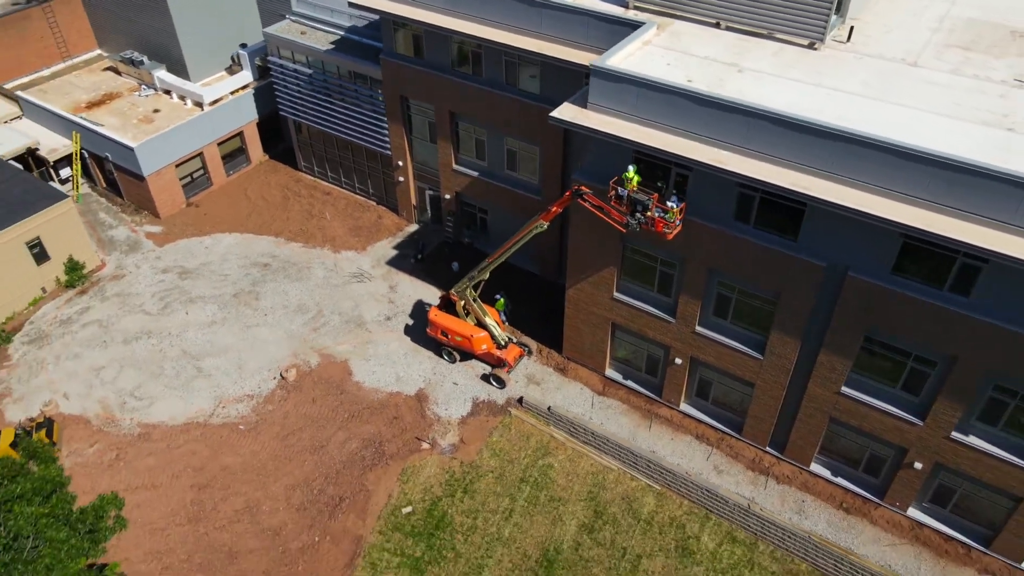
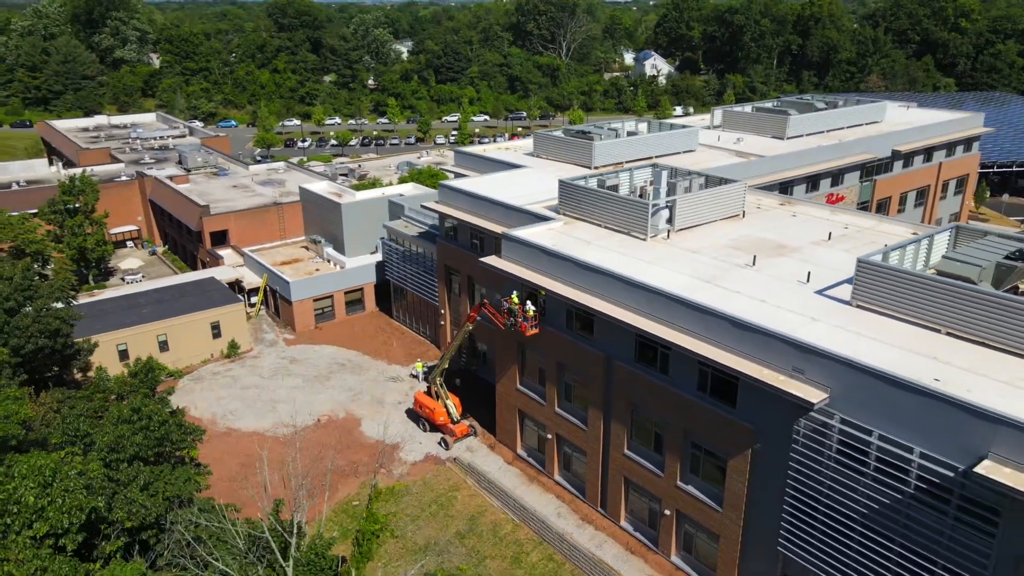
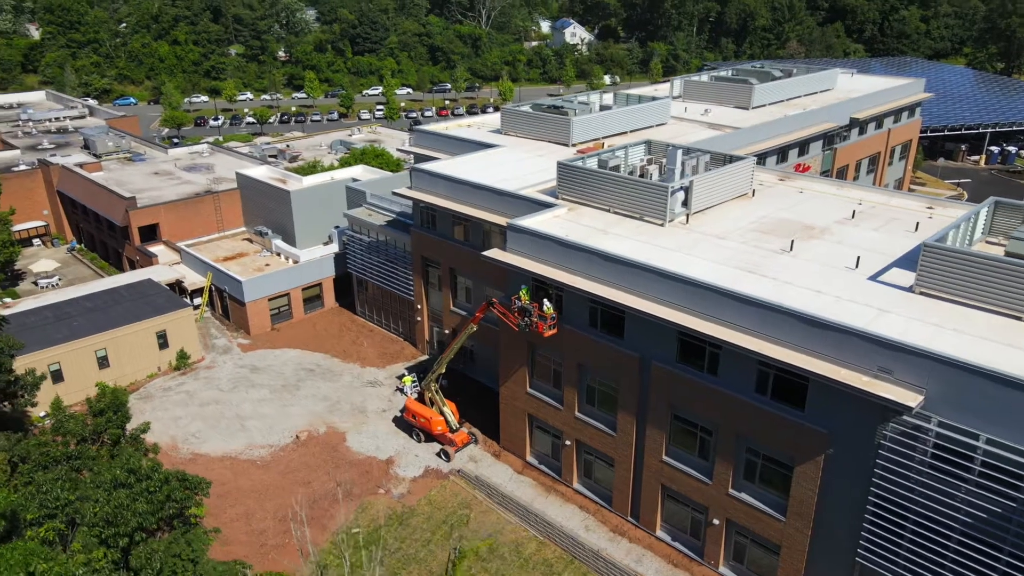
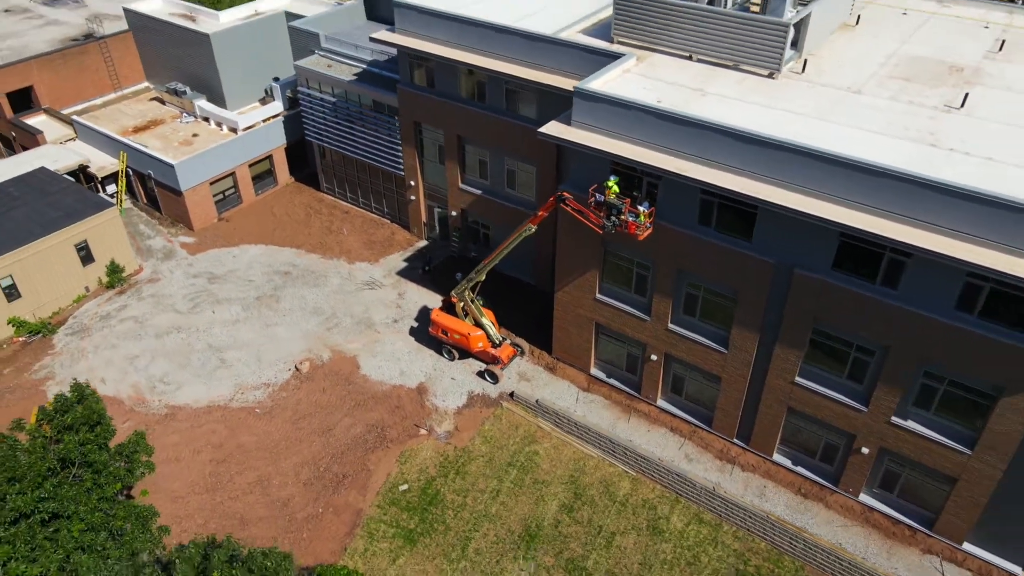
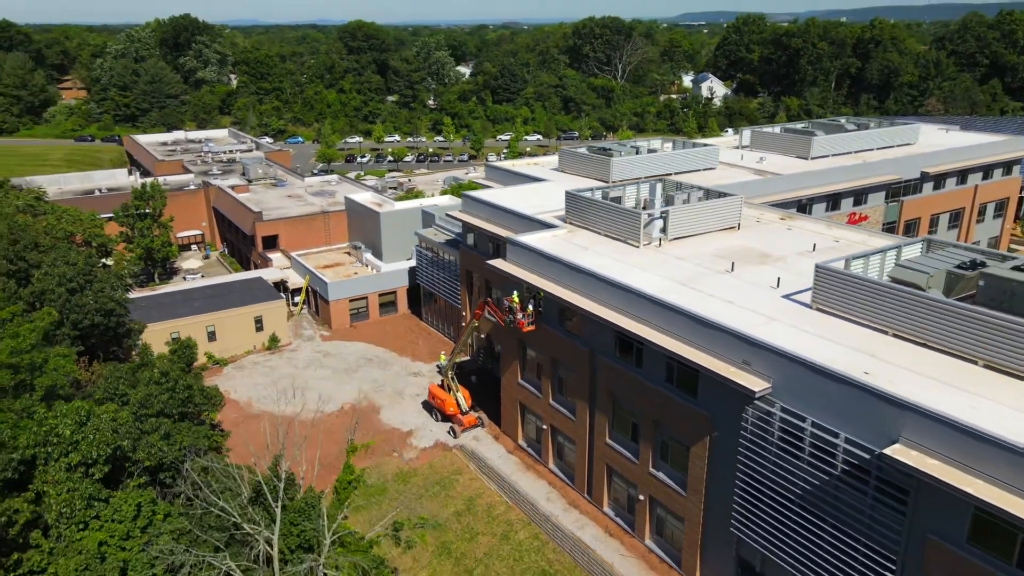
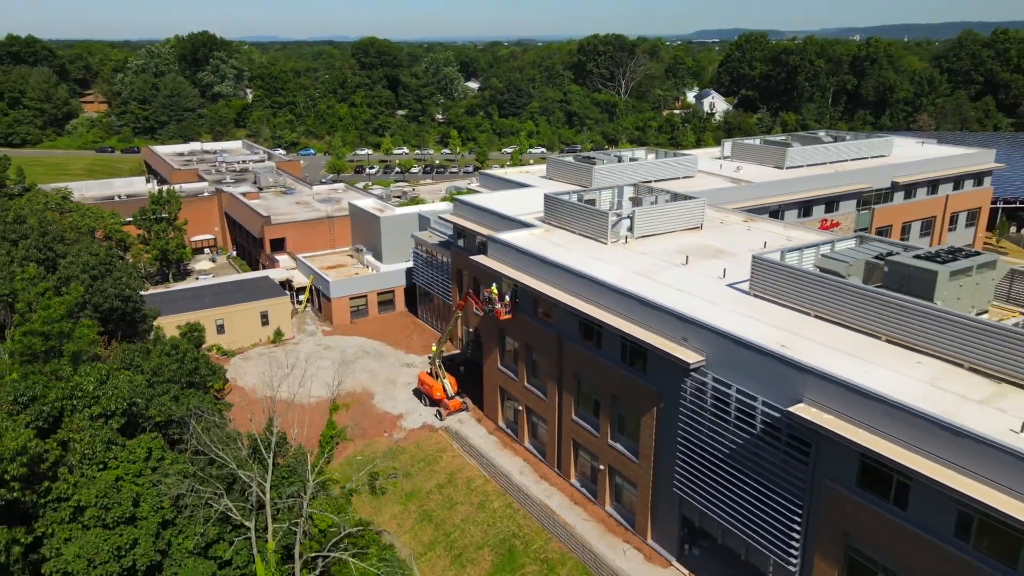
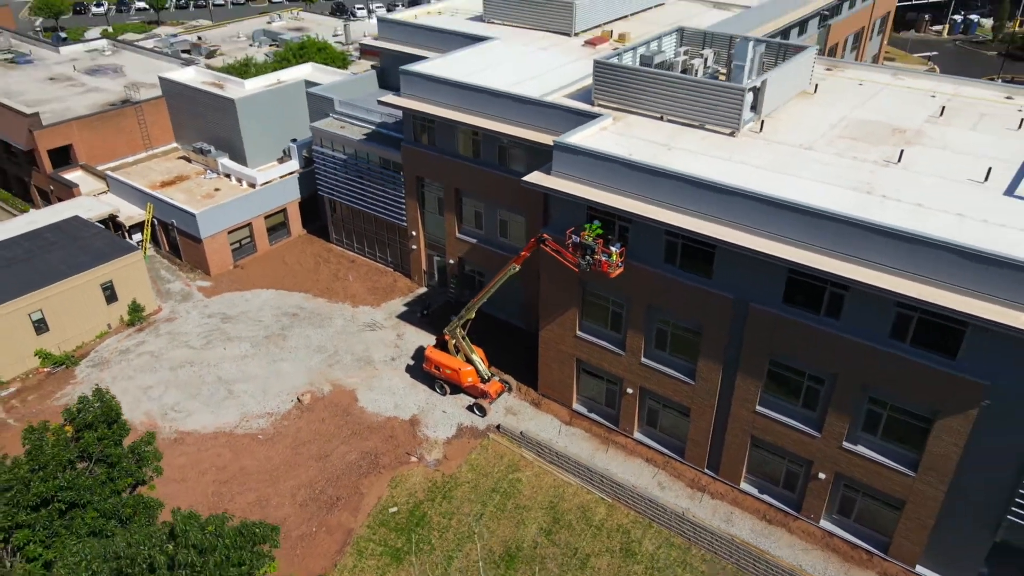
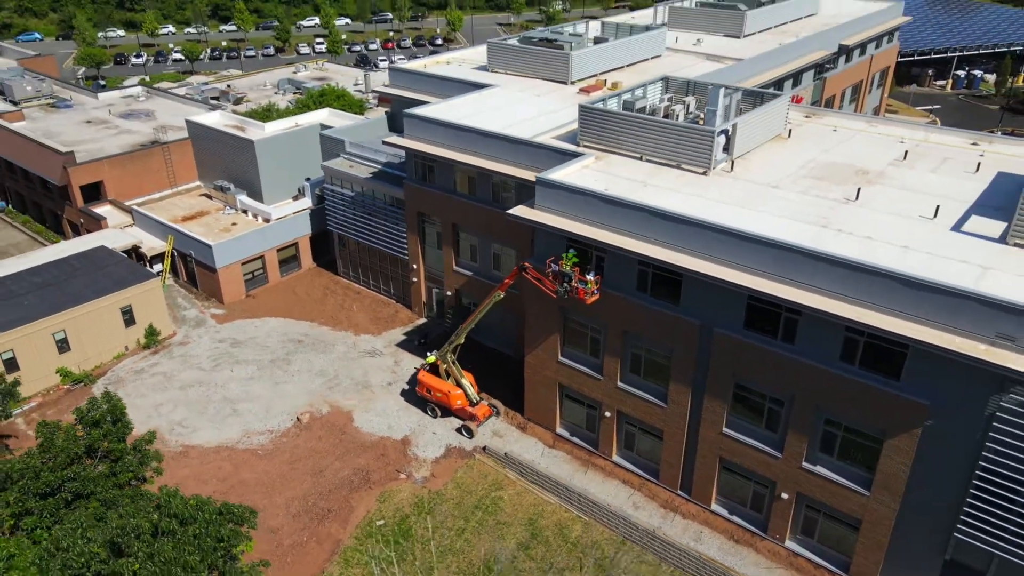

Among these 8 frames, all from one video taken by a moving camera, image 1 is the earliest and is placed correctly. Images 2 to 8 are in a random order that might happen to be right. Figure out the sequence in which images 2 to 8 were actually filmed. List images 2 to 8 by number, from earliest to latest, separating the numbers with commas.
4, 7, 8, 3, 2, 5, 6
